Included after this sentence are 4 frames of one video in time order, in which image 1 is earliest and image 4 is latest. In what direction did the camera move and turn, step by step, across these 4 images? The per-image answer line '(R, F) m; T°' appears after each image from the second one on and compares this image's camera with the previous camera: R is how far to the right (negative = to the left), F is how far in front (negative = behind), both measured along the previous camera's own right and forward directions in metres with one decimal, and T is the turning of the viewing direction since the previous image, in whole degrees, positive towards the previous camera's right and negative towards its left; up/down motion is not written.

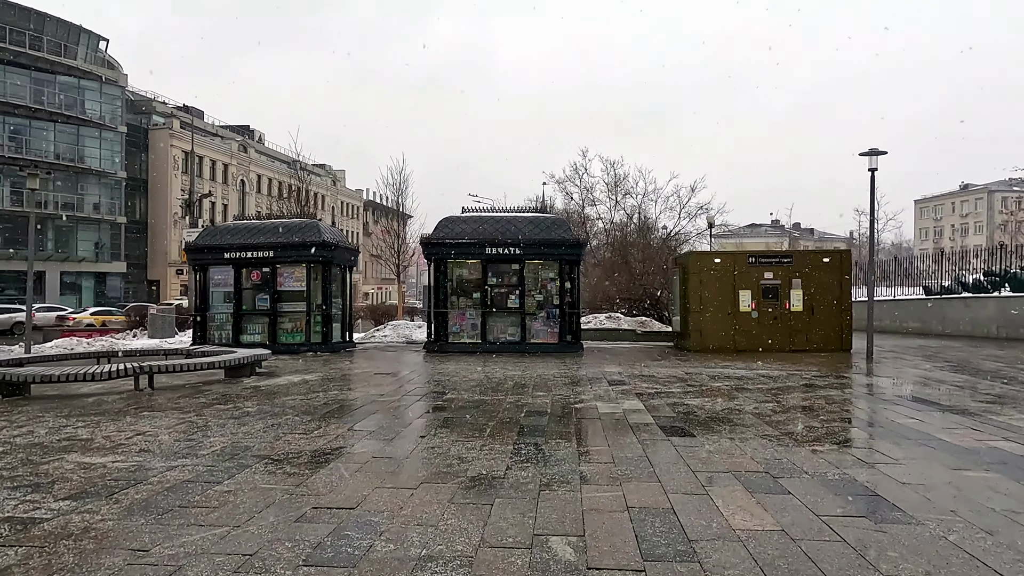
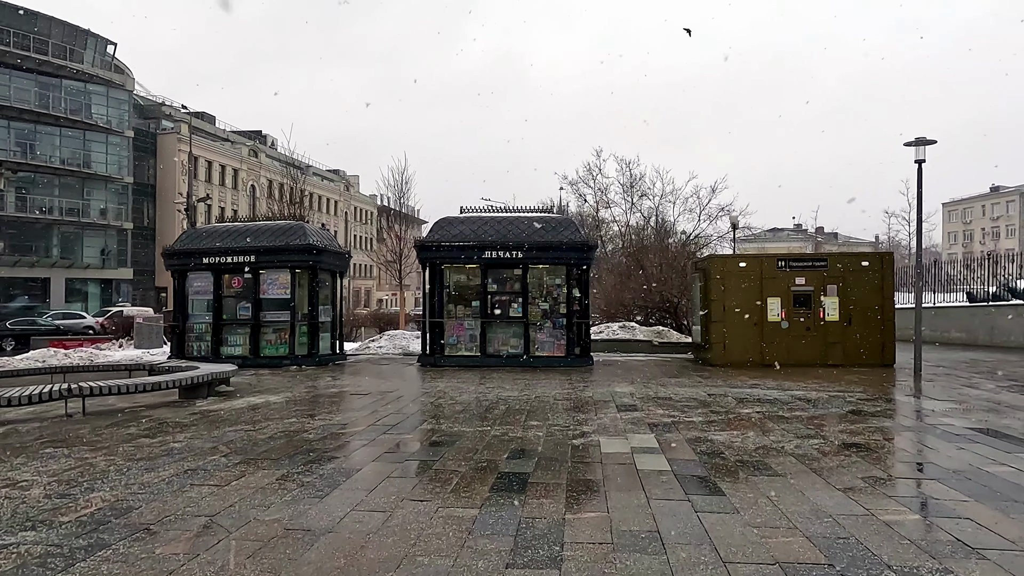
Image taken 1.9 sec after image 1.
(+0.4, +1.6) m; -2°
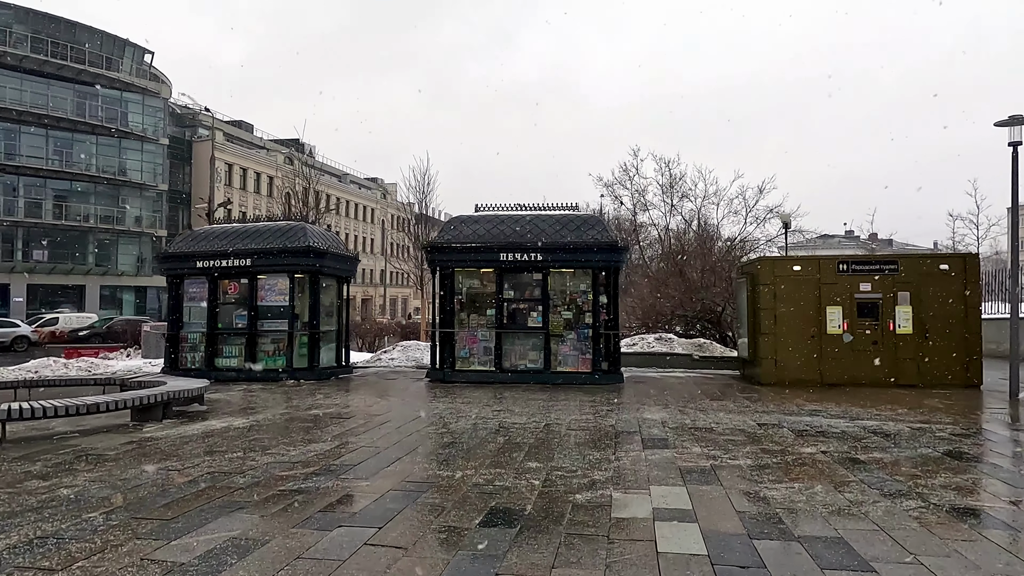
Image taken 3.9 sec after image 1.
(+0.5, +1.8) m; -4°
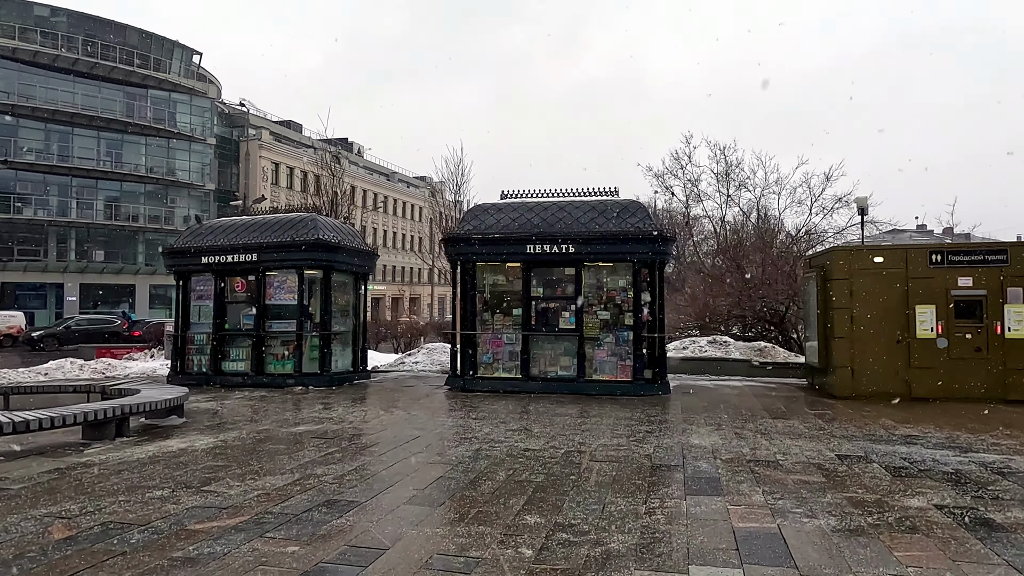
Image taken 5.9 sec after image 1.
(+0.5, +1.7) m; -5°
